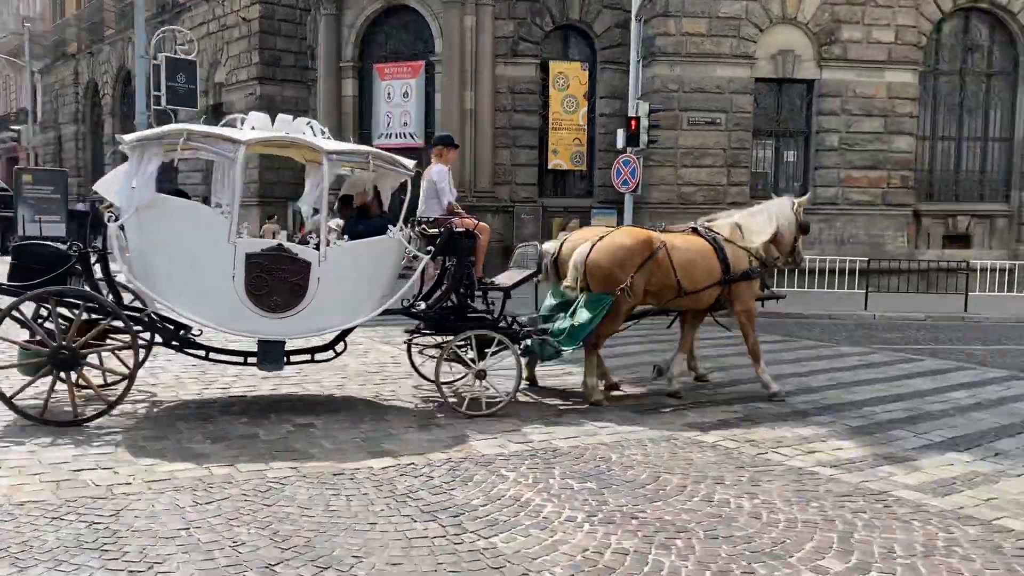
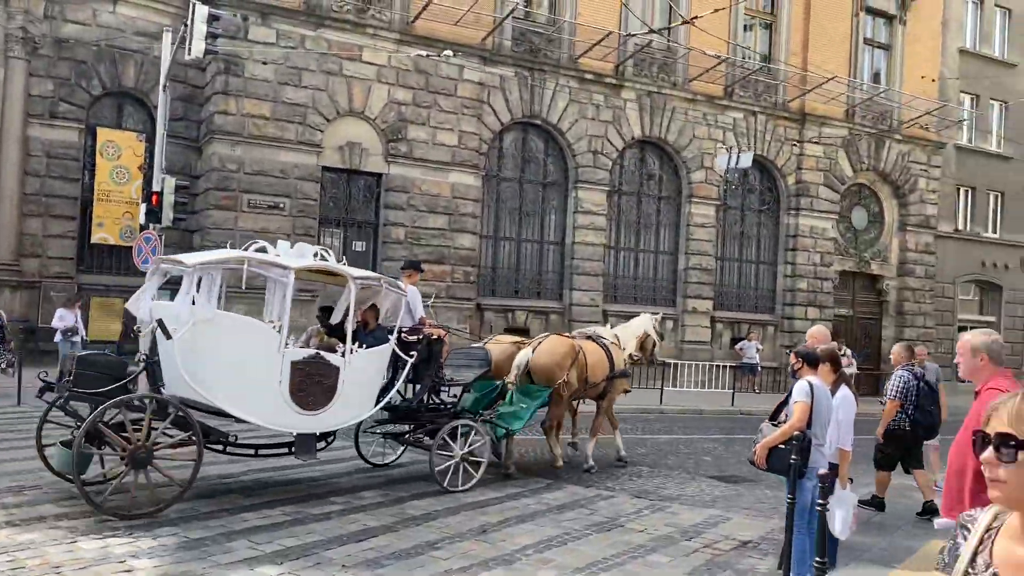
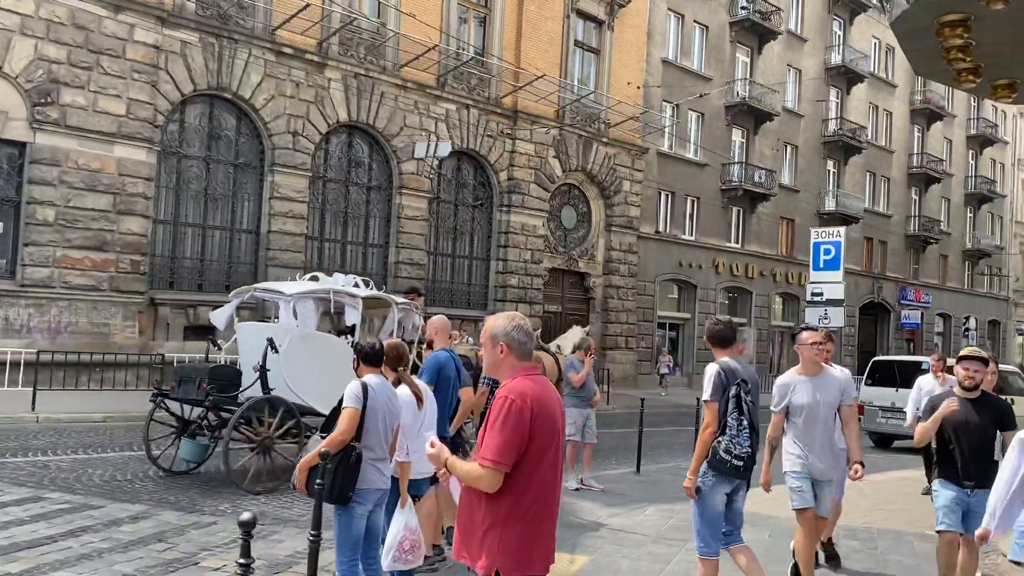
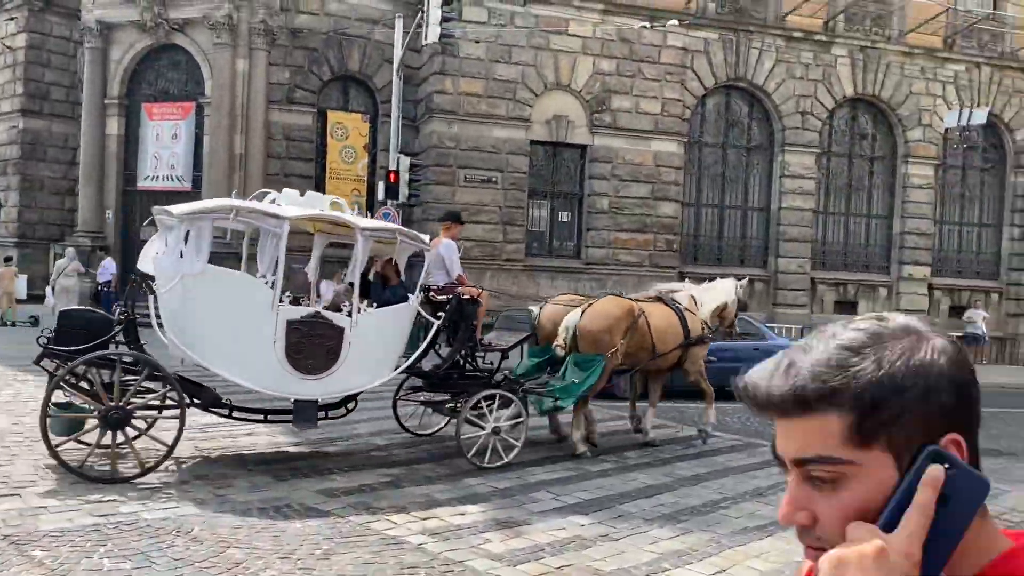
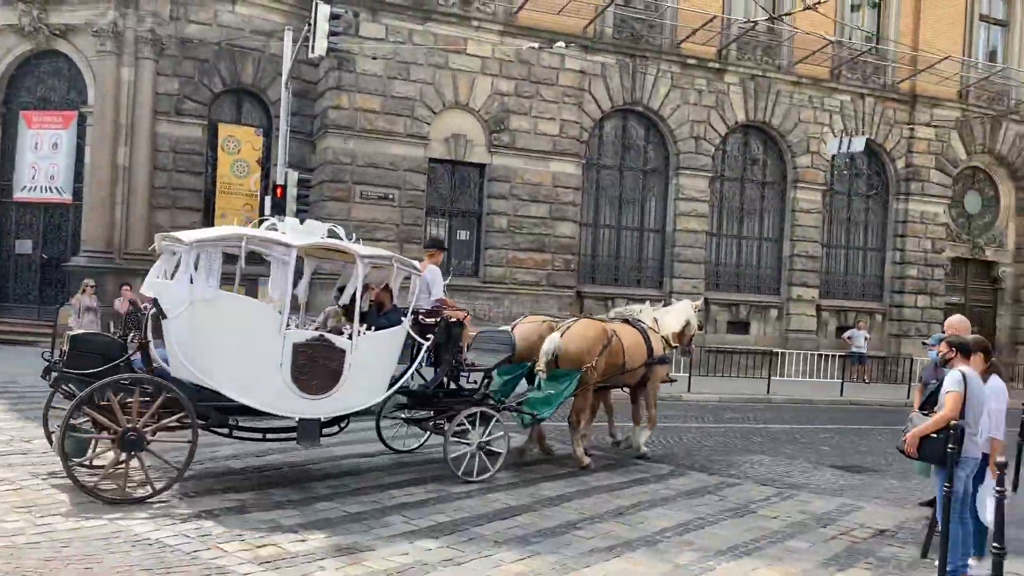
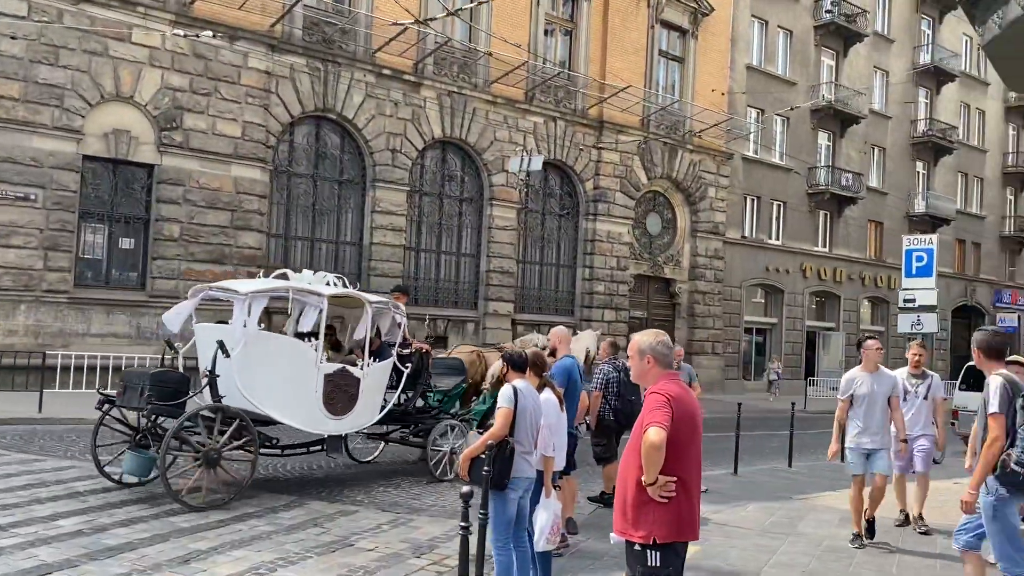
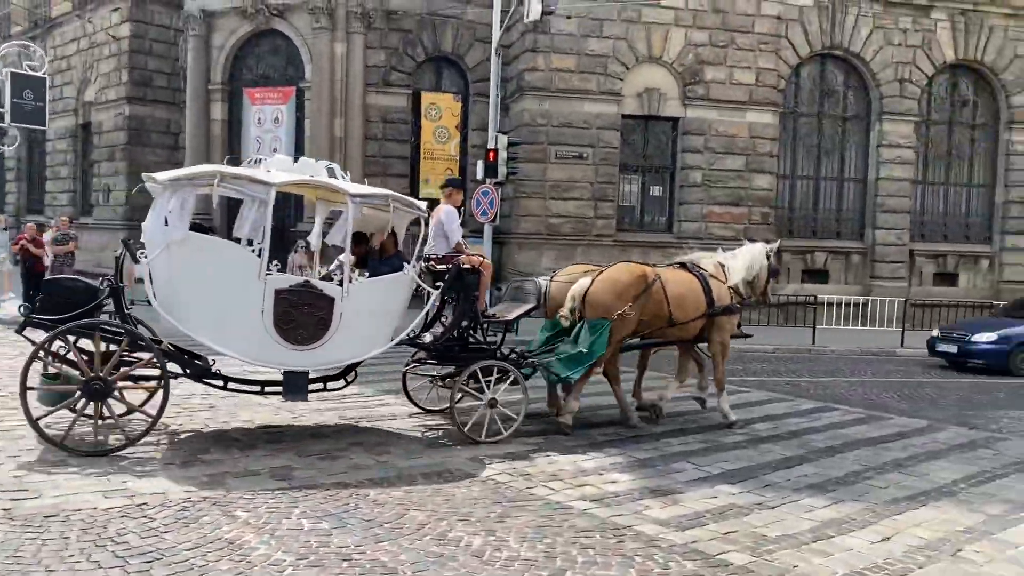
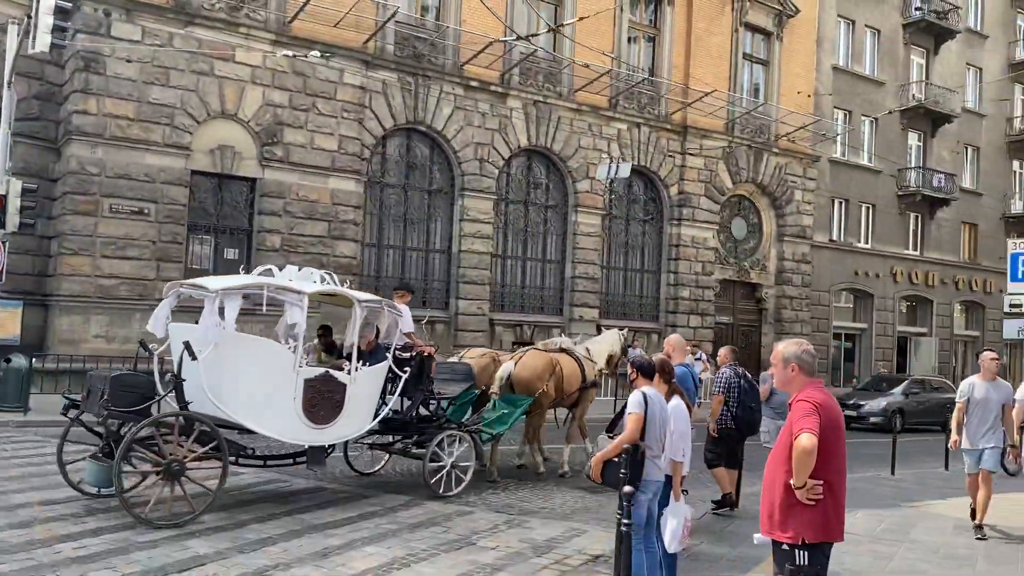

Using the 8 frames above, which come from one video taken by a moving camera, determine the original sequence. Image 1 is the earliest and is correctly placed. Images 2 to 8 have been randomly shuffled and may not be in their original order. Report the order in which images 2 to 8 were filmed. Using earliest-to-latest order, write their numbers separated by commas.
7, 4, 5, 2, 8, 6, 3
